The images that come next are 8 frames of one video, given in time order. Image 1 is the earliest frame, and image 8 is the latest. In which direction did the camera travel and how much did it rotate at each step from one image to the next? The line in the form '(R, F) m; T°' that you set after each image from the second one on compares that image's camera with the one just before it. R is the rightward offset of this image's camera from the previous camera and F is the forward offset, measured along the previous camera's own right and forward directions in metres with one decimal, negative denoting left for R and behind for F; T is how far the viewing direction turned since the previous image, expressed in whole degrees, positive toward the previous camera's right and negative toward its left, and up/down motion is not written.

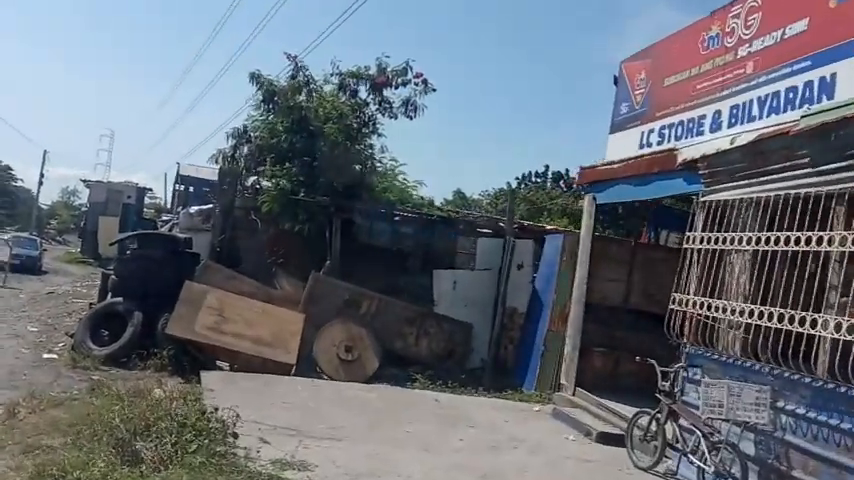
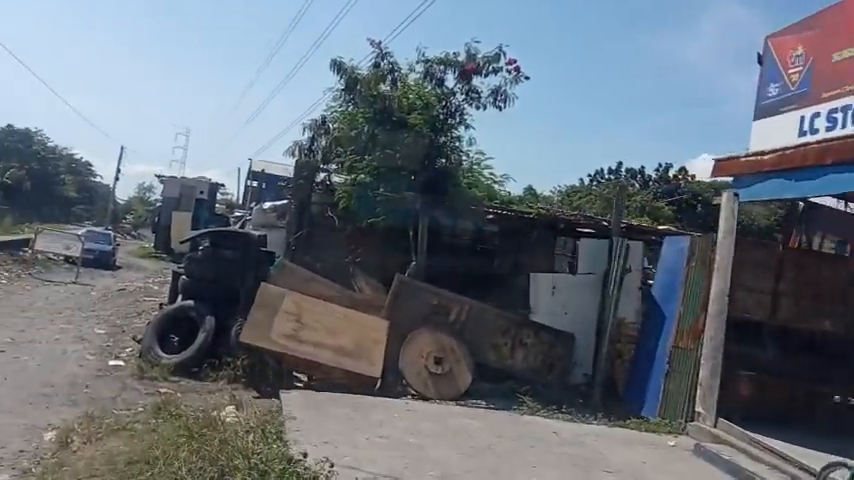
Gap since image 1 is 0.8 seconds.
(-0.5, +1.2) m; -5°
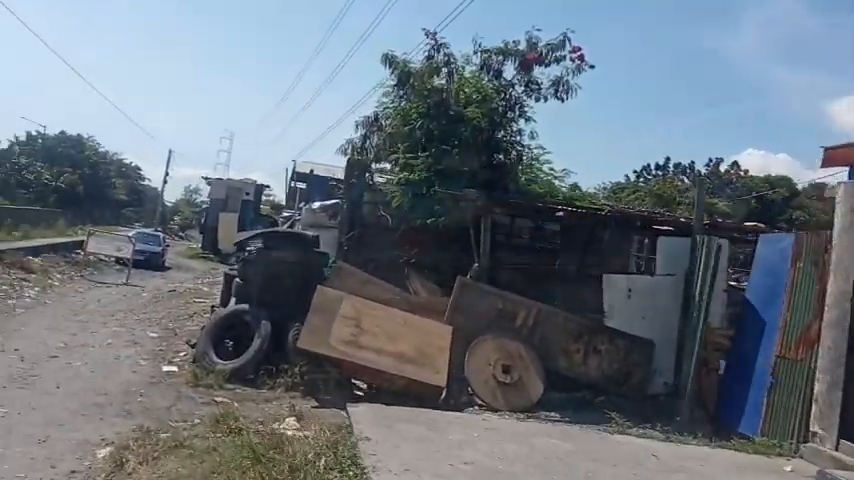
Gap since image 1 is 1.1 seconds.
(-0.4, +0.7) m; -3°
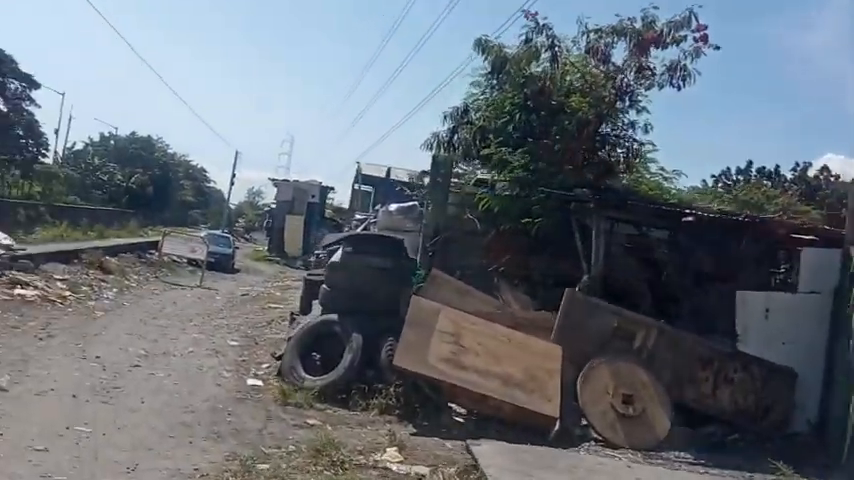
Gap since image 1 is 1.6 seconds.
(-0.7, +0.9) m; -5°
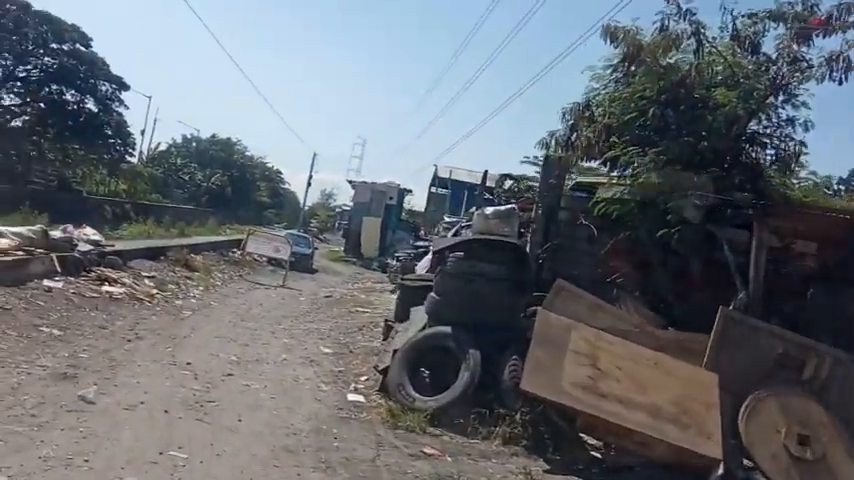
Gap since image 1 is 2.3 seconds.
(-0.7, +1.1) m; -6°
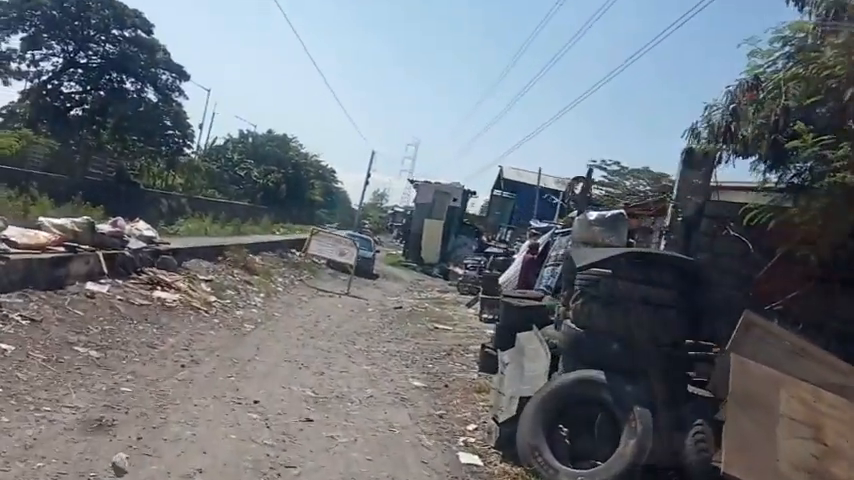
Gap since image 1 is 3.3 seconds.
(-0.9, +2.0) m; -4°
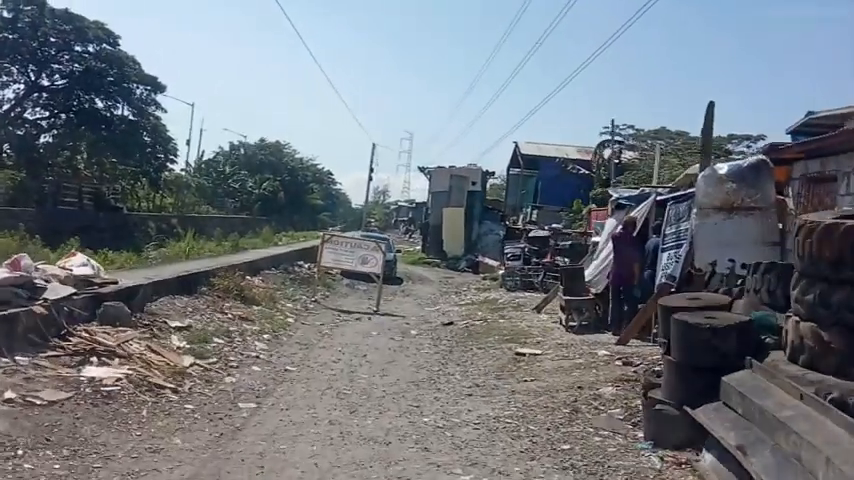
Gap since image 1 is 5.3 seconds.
(-0.9, +4.2) m; 0°
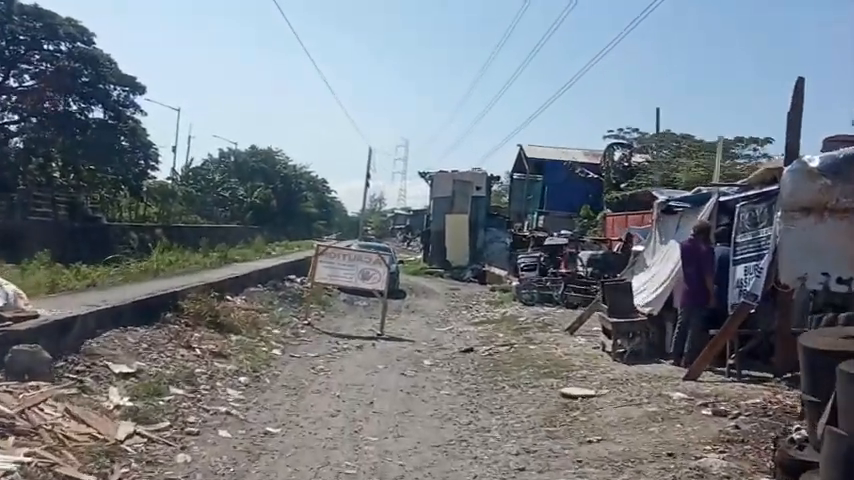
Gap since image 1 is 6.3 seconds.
(-0.3, +2.0) m; 0°
